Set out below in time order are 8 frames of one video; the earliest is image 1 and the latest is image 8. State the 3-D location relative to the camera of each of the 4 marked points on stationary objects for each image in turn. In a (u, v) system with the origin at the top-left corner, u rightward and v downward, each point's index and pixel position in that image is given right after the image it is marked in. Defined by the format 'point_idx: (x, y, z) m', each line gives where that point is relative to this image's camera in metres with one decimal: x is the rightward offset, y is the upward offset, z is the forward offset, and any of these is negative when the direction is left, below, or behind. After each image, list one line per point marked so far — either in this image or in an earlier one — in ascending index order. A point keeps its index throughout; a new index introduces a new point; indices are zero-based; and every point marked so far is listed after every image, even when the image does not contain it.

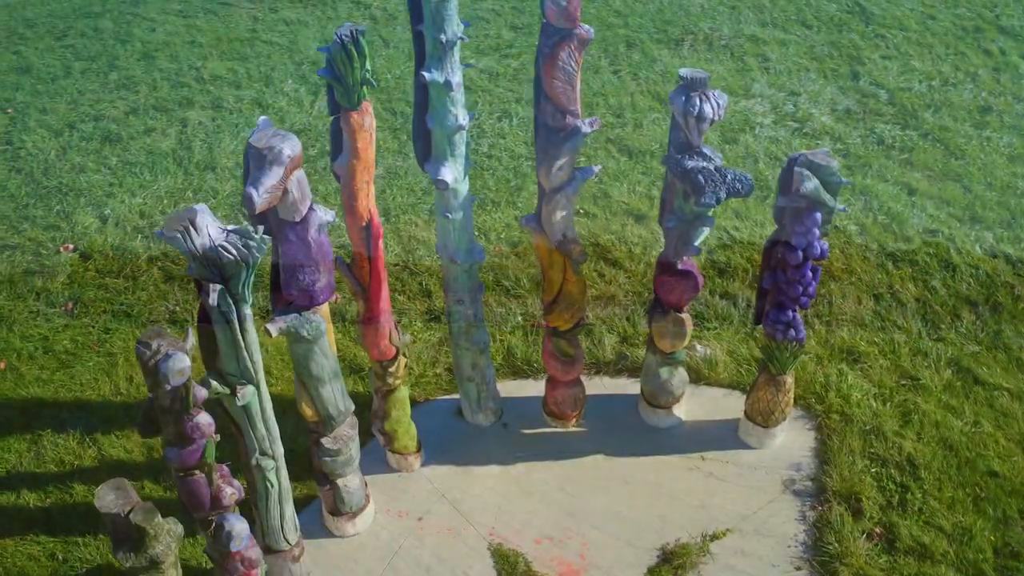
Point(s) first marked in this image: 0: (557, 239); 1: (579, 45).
0: (+0.1, +0.1, +4.2) m
1: (+0.2, +0.7, +3.9) m
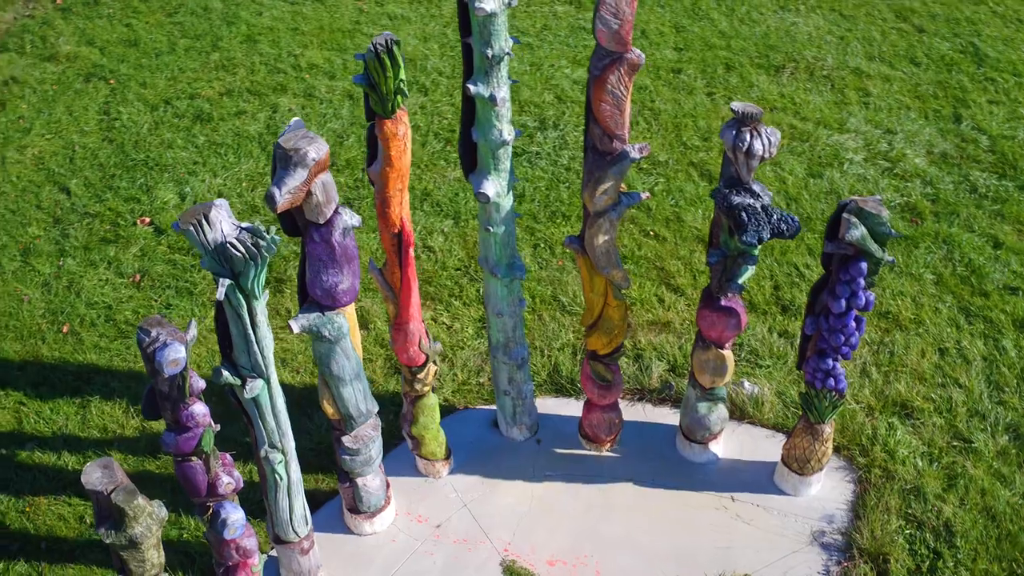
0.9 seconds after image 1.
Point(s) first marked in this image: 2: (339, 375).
0: (+0.3, +0.1, +4.1) m
1: (+0.3, +0.6, +3.8) m
2: (-0.5, -0.2, +3.9) m
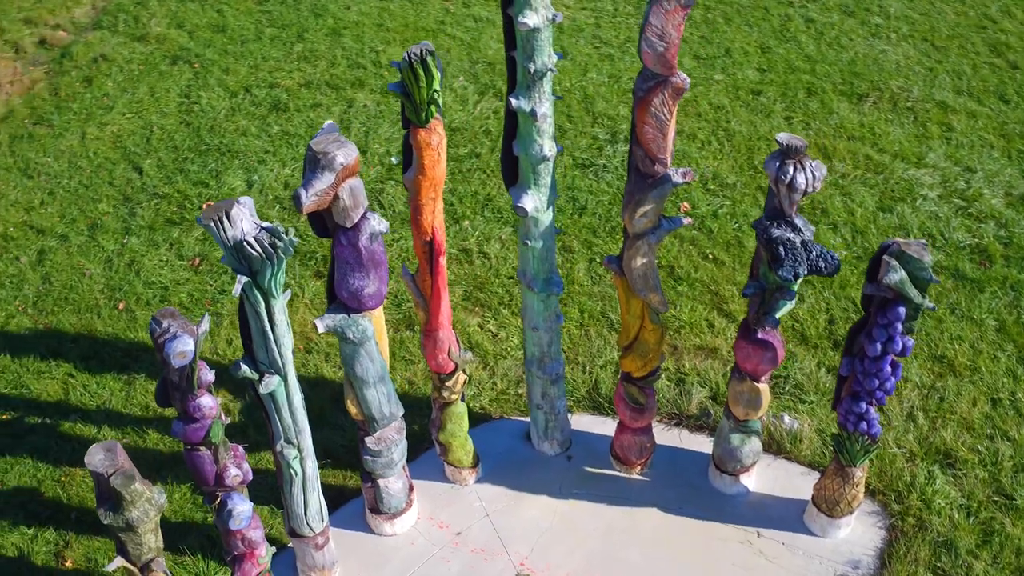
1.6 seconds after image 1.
0: (+0.4, 0.0, +4.1) m
1: (+0.4, +0.5, +3.8) m
2: (-0.4, -0.2, +3.9) m
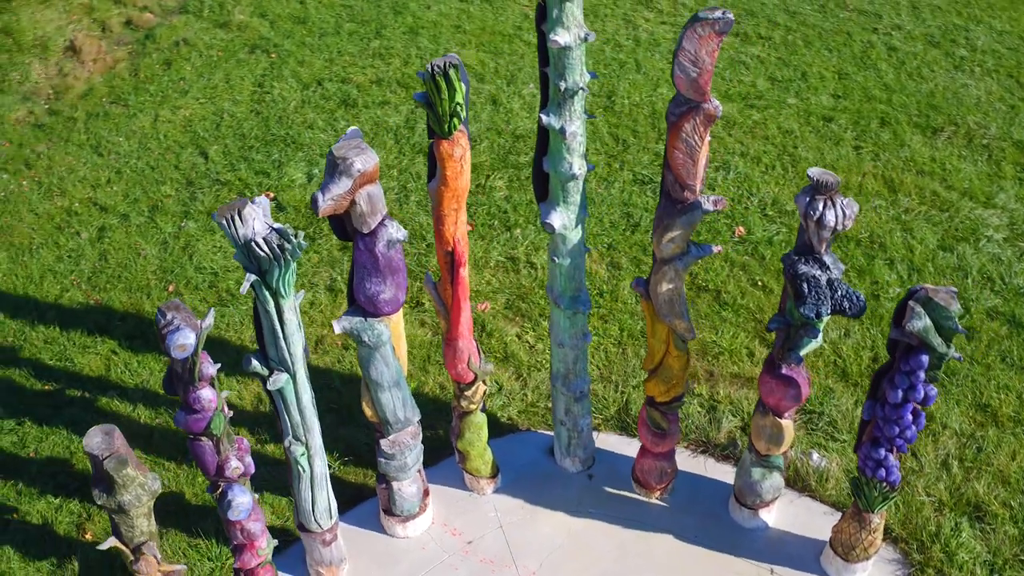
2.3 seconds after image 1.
0: (+0.4, -0.1, +4.1) m
1: (+0.5, +0.4, +3.7) m
2: (-0.4, -0.3, +3.9) m
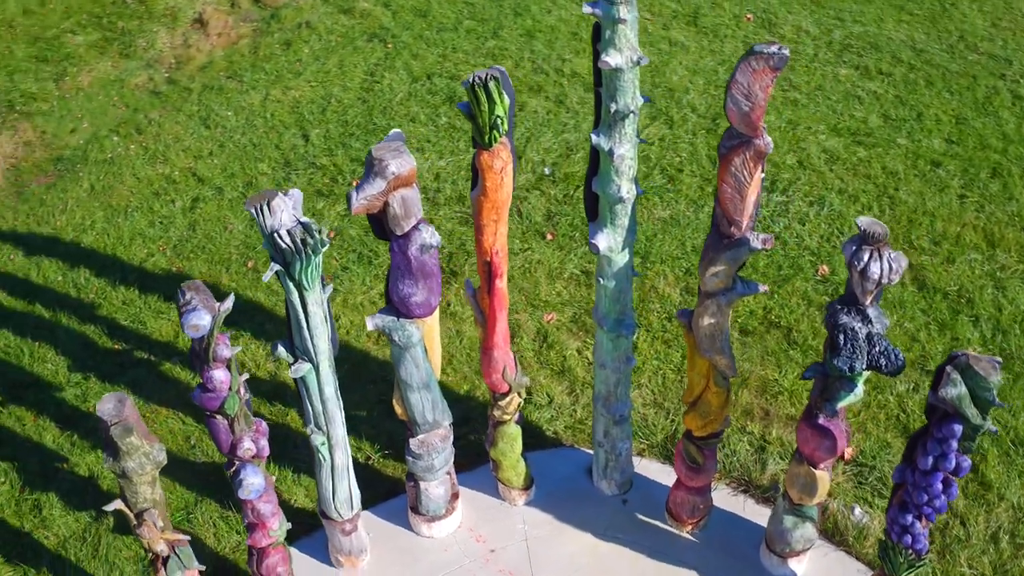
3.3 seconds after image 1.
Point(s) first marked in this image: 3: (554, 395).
0: (+0.5, -0.2, +4.0) m
1: (+0.6, +0.3, +3.6) m
2: (-0.3, -0.3, +4.0) m
3: (+0.1, -0.4, +4.9) m
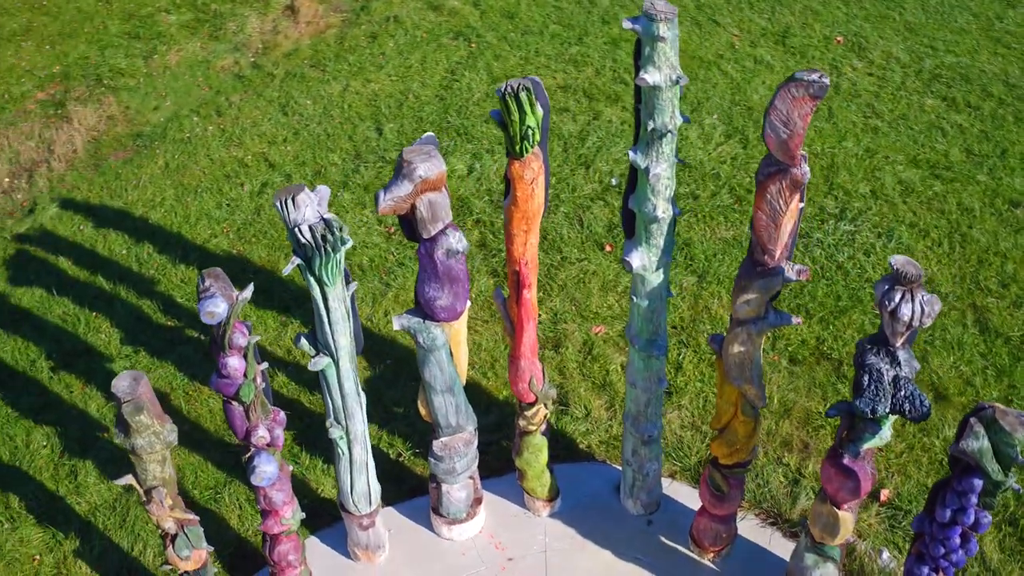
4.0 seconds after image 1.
0: (+0.6, -0.2, +3.9) m
1: (+0.7, +0.3, +3.5) m
2: (-0.2, -0.3, +4.0) m
3: (+0.3, -0.4, +4.8) m
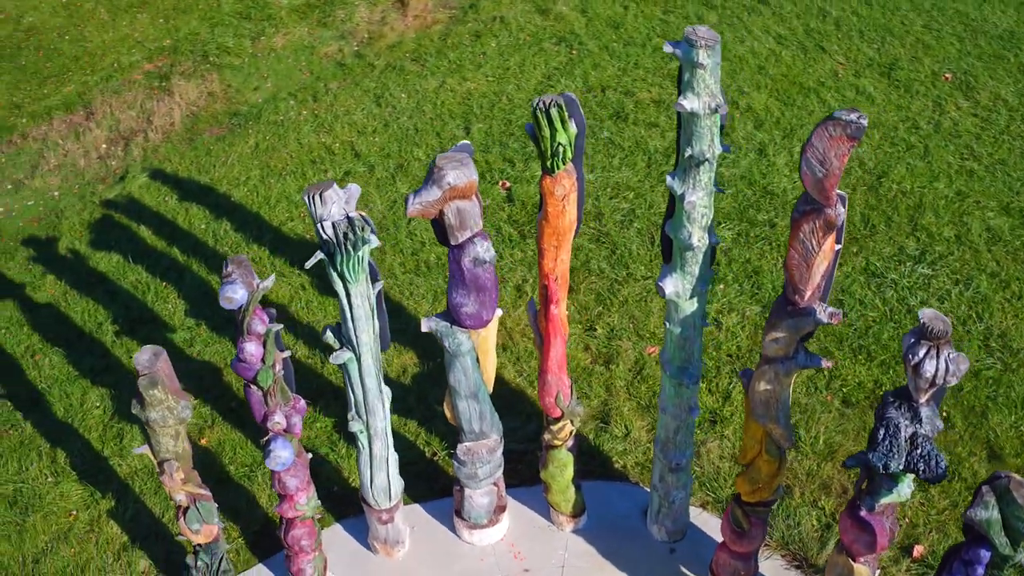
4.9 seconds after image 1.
0: (+0.7, -0.3, +3.8) m
1: (+0.8, +0.2, +3.4) m
2: (-0.2, -0.3, +4.0) m
3: (+0.4, -0.5, +4.8) m
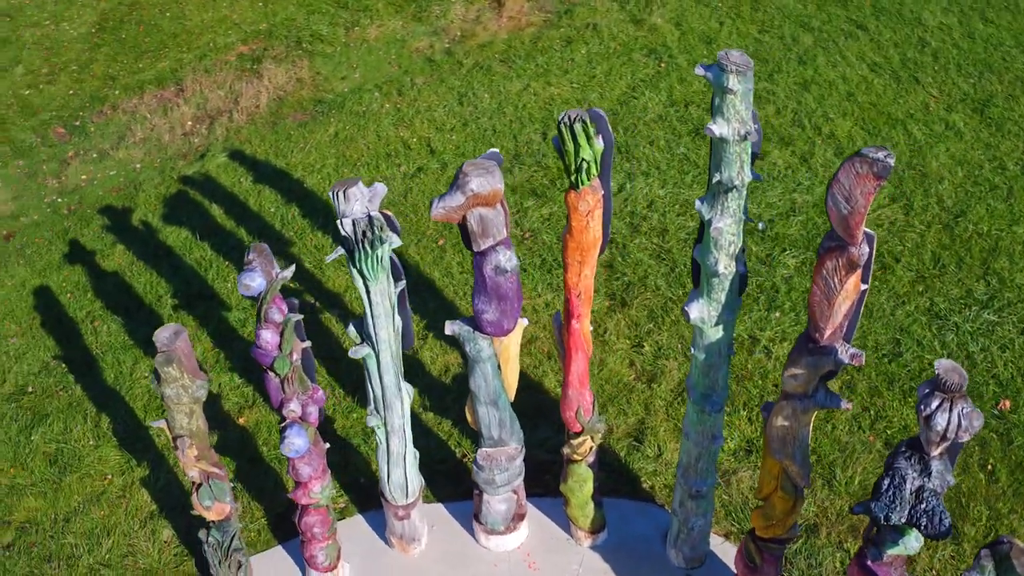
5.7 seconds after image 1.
0: (+0.7, -0.4, +3.8) m
1: (+0.8, +0.1, +3.4) m
2: (-0.1, -0.3, +4.0) m
3: (+0.5, -0.5, +4.7) m
